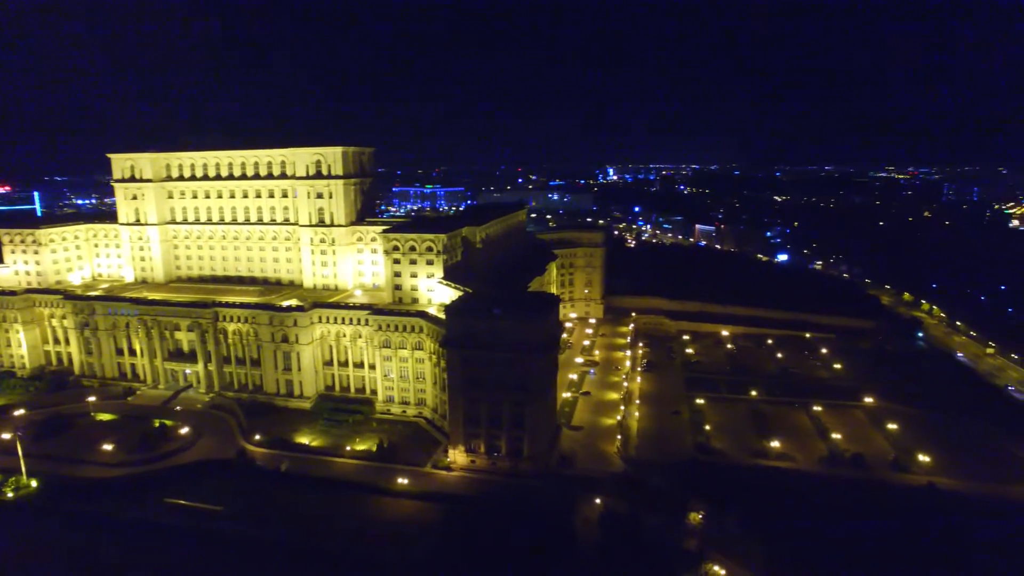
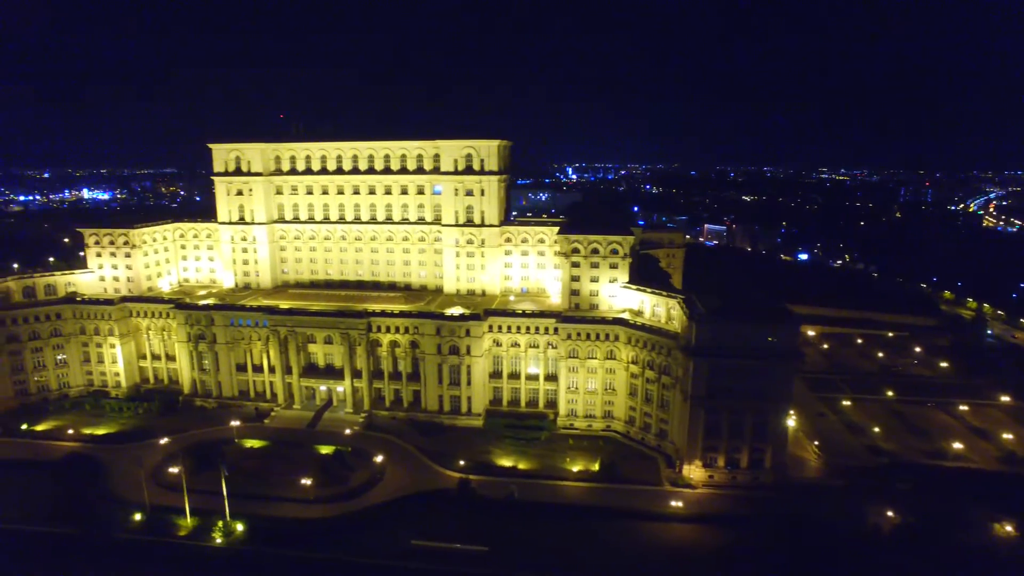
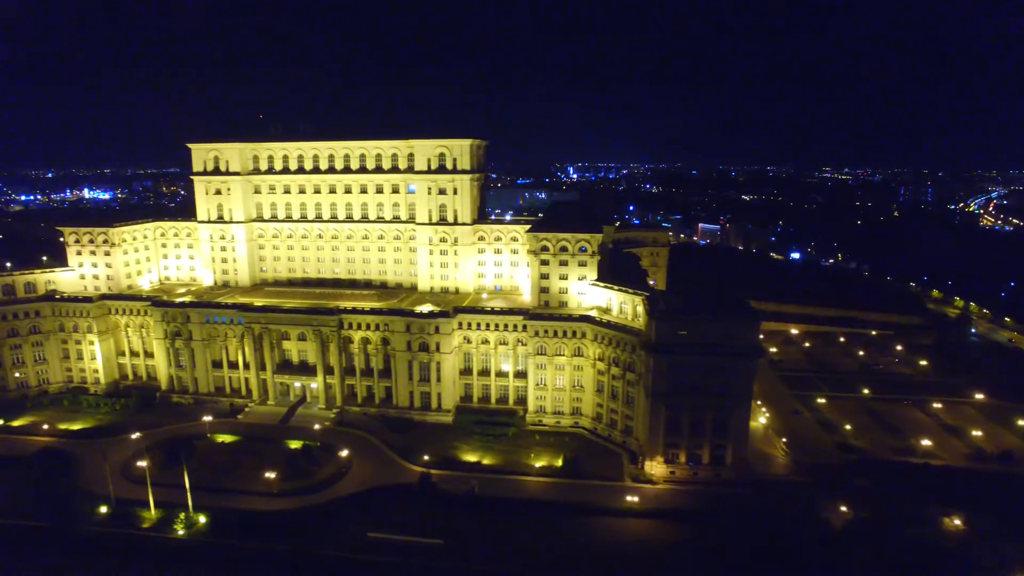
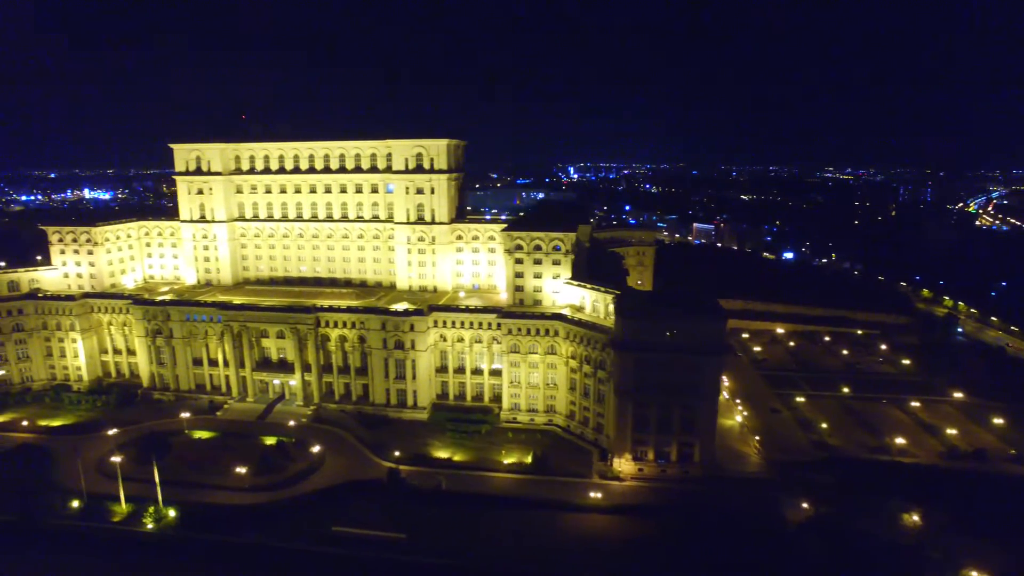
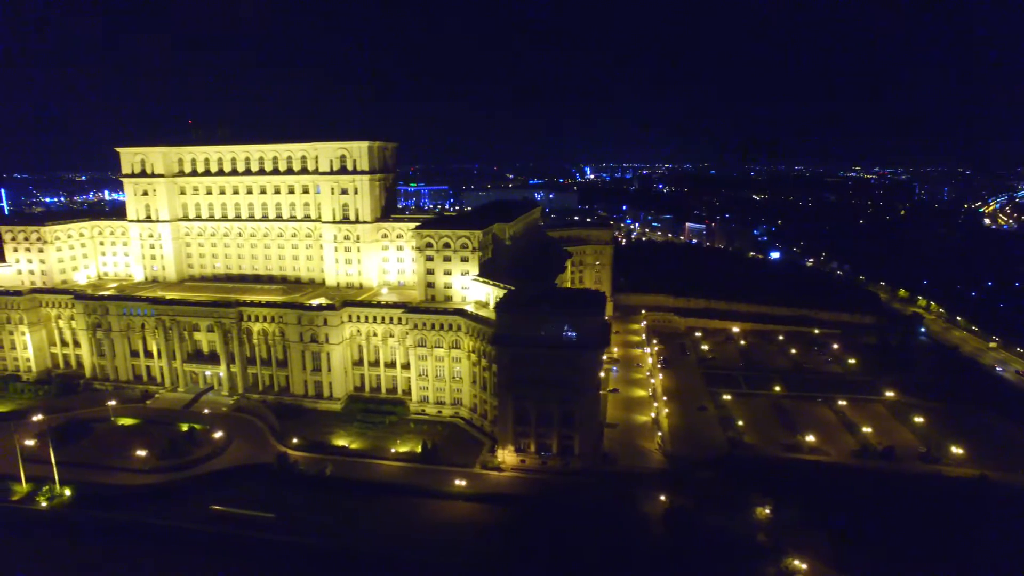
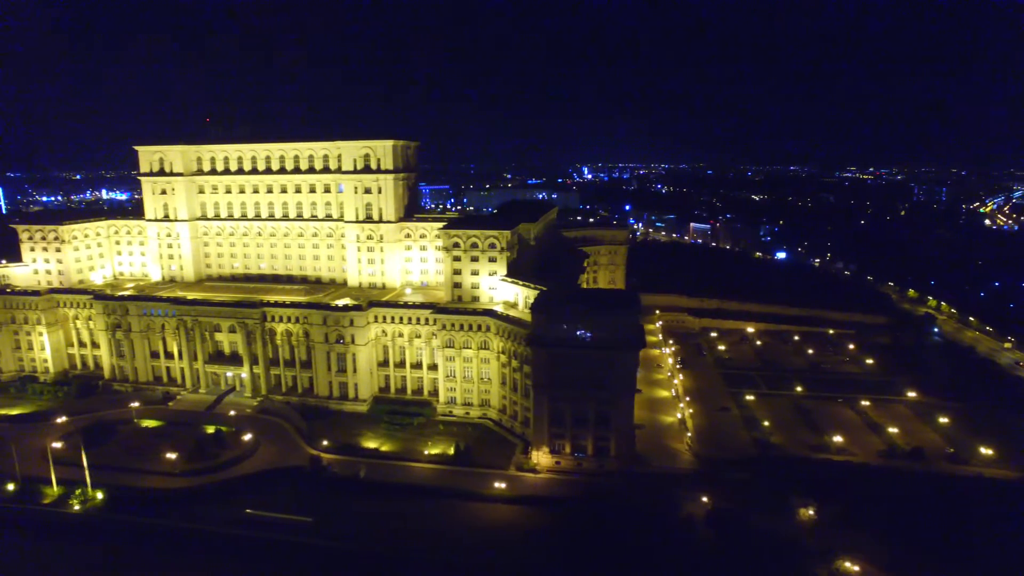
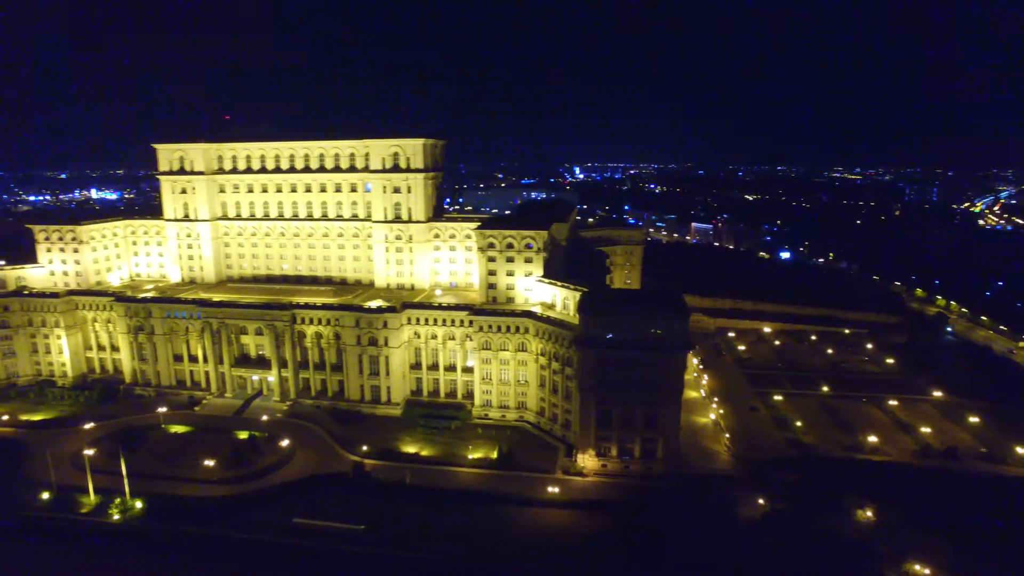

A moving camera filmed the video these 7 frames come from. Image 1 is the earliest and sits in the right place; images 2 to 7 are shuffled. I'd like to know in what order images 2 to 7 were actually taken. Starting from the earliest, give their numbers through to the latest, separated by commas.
5, 6, 7, 4, 3, 2
